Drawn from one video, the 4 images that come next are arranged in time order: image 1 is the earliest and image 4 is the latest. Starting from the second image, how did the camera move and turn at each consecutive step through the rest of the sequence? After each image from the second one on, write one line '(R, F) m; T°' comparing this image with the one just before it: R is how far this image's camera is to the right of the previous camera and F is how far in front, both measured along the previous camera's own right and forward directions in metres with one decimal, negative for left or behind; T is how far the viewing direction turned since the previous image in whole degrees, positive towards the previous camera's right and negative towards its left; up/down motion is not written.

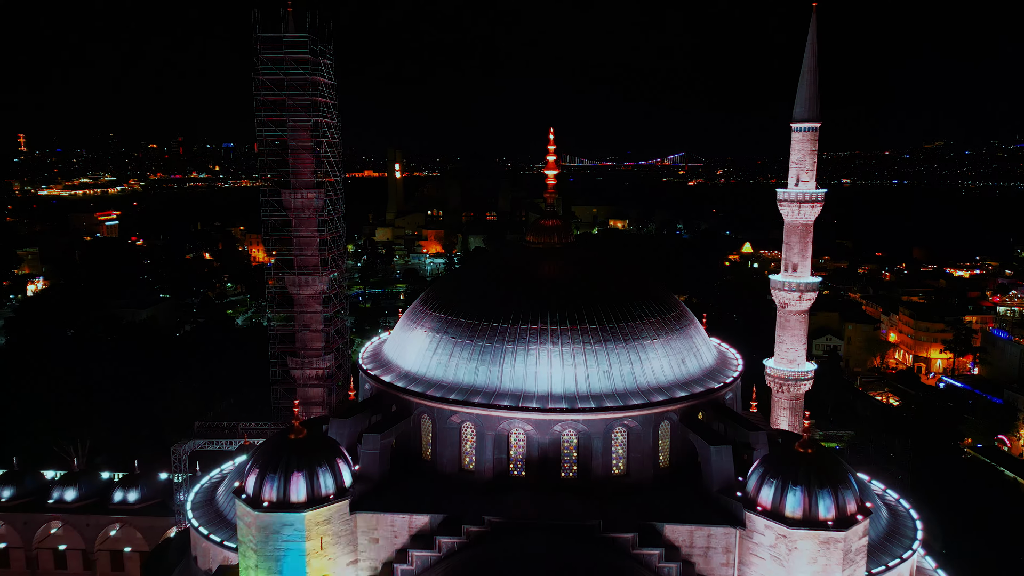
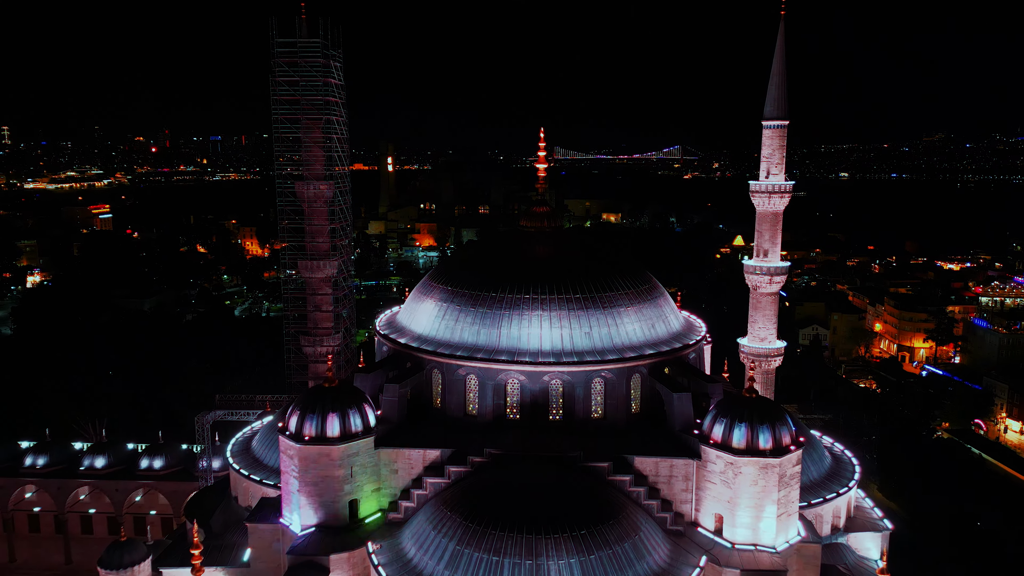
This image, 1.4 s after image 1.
(-0.1, -2.1) m; +1°
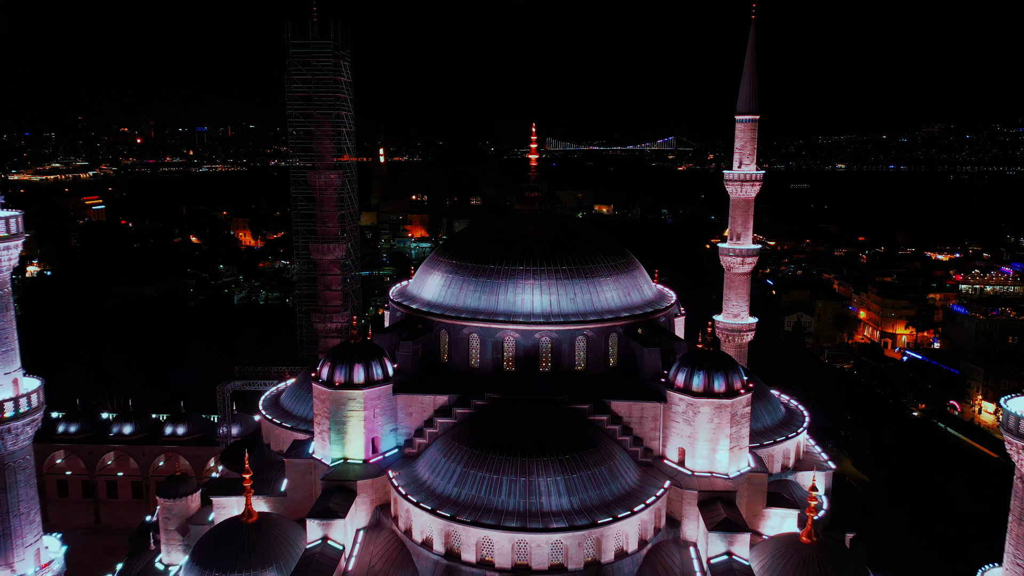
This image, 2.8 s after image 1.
(-0.1, -2.3) m; +1°
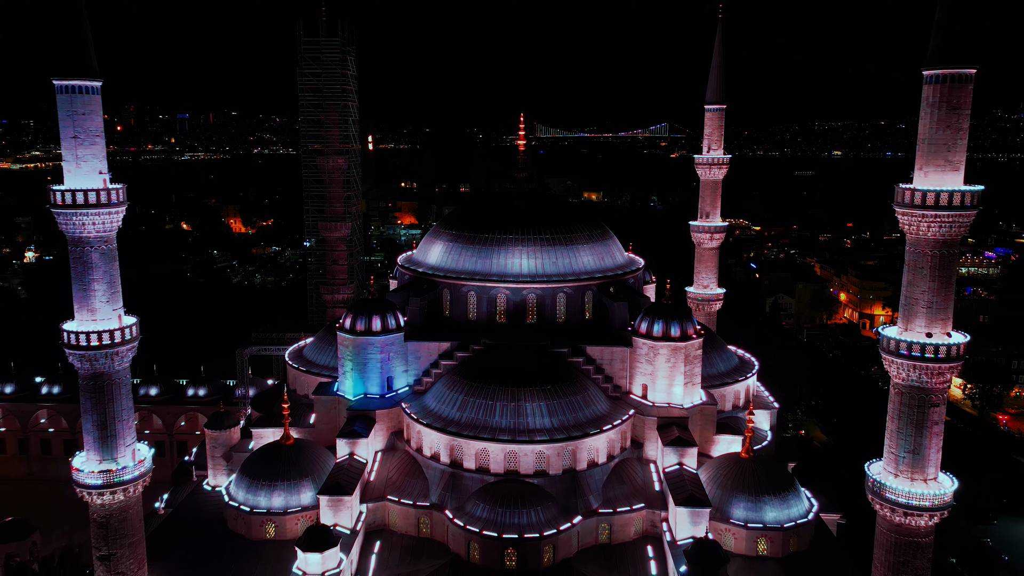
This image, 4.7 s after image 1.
(0.0, -2.9) m; +1°
